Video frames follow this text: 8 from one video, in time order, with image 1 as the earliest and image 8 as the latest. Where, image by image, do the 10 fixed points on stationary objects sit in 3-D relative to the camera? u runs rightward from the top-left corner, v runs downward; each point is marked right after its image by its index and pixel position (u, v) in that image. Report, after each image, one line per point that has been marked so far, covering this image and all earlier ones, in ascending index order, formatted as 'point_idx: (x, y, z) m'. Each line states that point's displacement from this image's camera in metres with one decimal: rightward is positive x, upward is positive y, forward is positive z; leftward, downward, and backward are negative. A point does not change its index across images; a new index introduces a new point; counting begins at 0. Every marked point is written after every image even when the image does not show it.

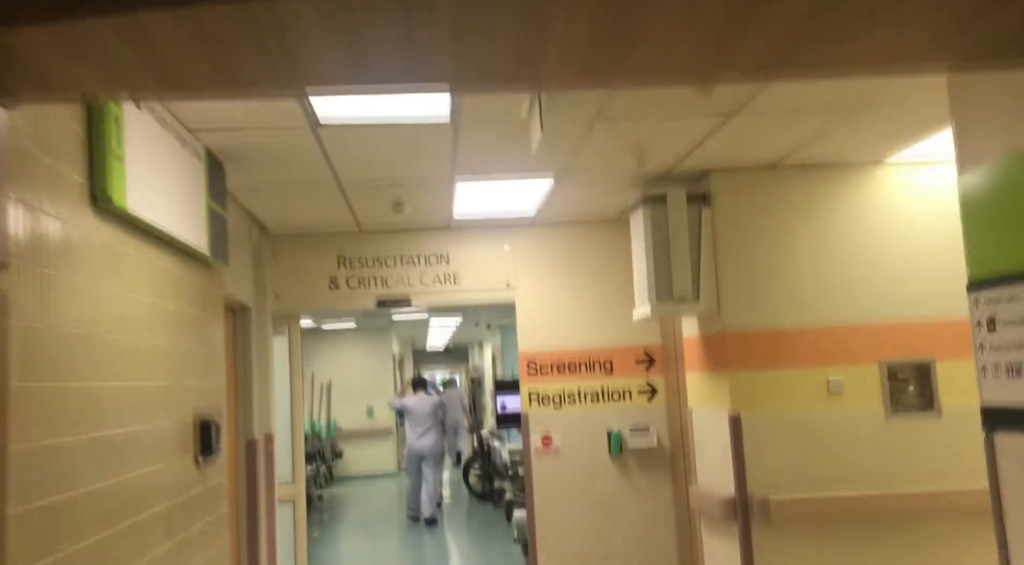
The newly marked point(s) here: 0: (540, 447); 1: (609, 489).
0: (+0.2, -1.1, +6.1) m
1: (+0.7, -1.4, +6.1) m
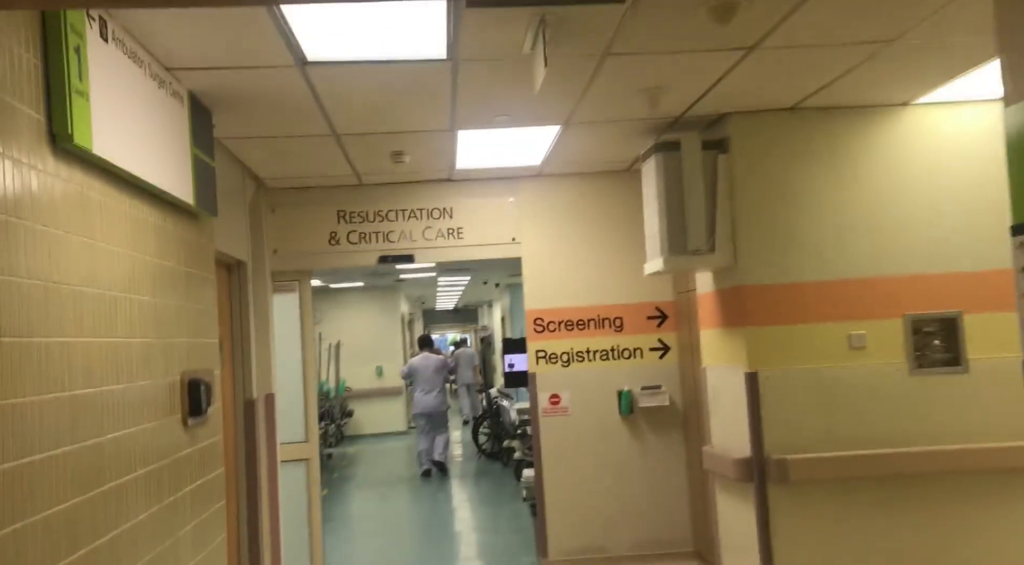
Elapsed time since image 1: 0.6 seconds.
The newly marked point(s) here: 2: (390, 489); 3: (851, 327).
0: (+0.2, -0.8, +5.9) m
1: (+0.7, -1.1, +5.9) m
2: (-1.3, -2.2, +9.5) m
3: (+1.7, -0.2, +4.6) m
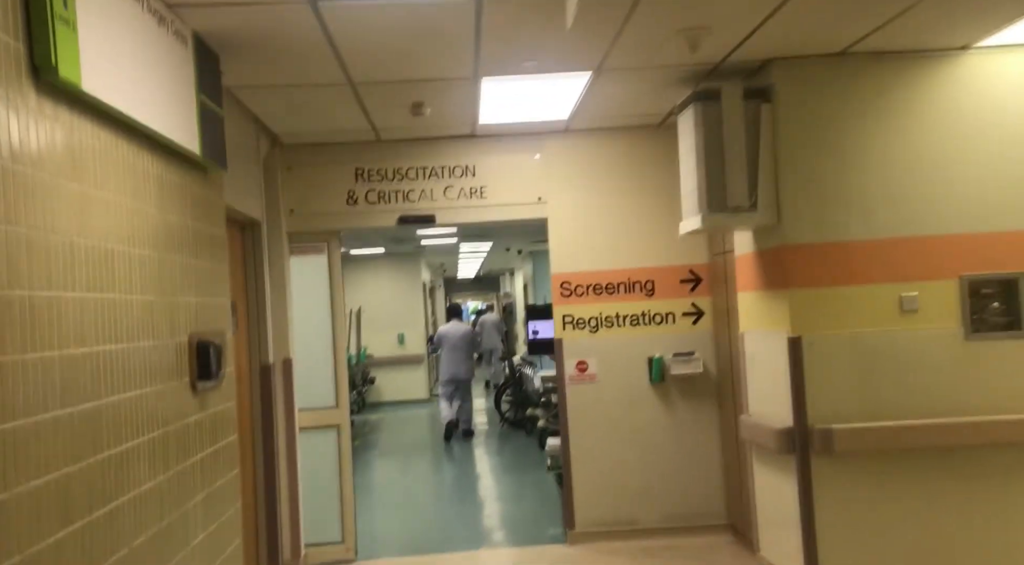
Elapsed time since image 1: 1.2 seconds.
0: (+0.4, -0.6, +5.7) m
1: (+0.9, -0.9, +5.7) m
2: (-1.0, -1.8, +9.3) m
3: (+1.9, 0.0, +4.3) m
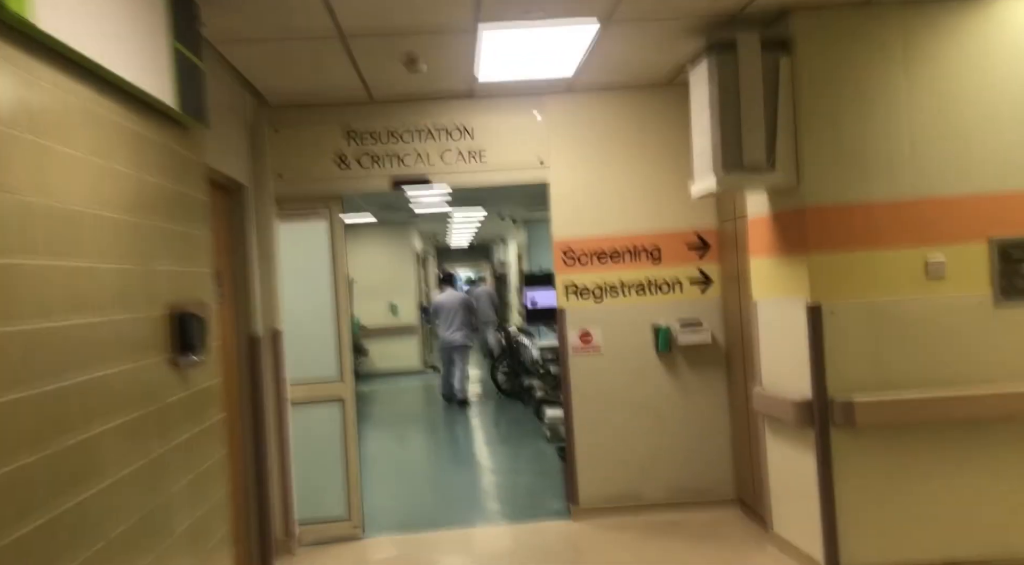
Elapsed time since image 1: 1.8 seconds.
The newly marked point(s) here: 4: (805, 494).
0: (+0.4, -0.4, +5.4) m
1: (+0.9, -0.7, +5.5) m
2: (-1.1, -1.5, +9.1) m
3: (+1.9, +0.1, +4.0) m
4: (+1.4, -1.0, +4.3) m
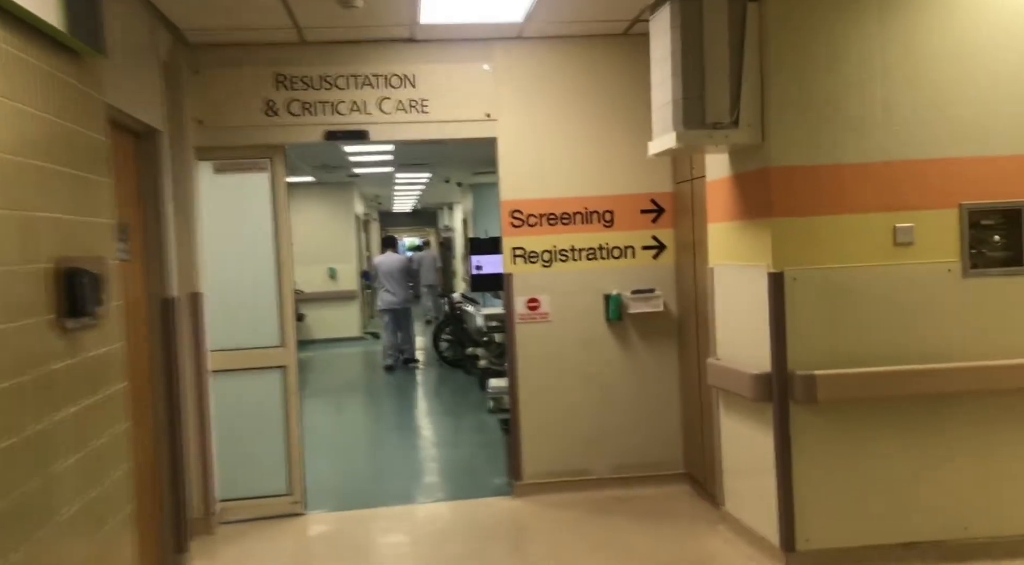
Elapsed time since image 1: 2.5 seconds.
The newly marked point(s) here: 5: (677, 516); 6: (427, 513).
0: (+0.1, -0.2, +5.1) m
1: (+0.5, -0.5, +5.2) m
2: (-1.7, -1.1, +8.7) m
3: (+1.6, +0.3, +3.8) m
4: (+1.1, -0.9, +4.0) m
5: (+0.9, -1.3, +4.7) m
6: (-0.5, -1.3, +5.1) m
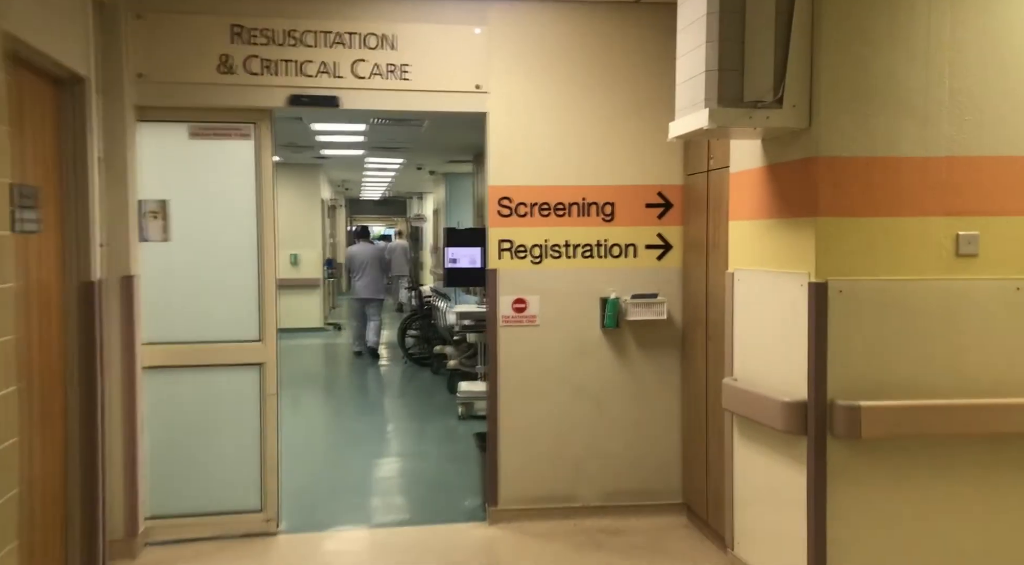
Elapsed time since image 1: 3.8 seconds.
0: (0.0, -0.2, +4.5) m
1: (+0.4, -0.5, +4.6) m
2: (-1.9, -1.0, +8.0) m
3: (+1.6, +0.2, +3.2) m
4: (+1.1, -0.9, +3.4) m
5: (+0.8, -1.3, +4.1) m
6: (-0.6, -1.3, +4.4) m
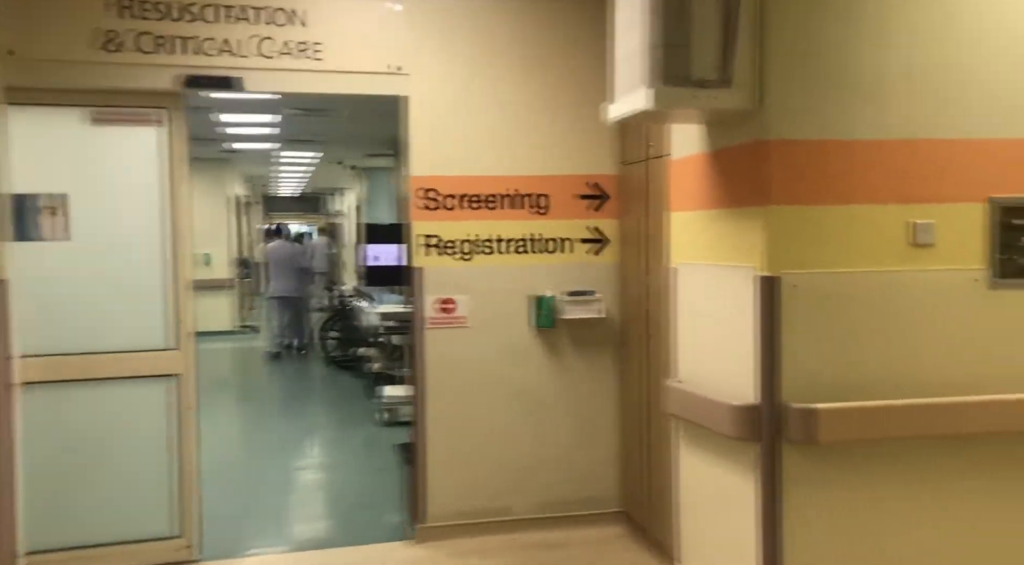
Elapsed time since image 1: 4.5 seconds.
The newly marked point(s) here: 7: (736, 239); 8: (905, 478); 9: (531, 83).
0: (-0.4, -0.1, +4.1) m
1: (+0.1, -0.4, +4.3) m
2: (-2.5, -1.0, +7.5) m
3: (+1.4, +0.2, +3.0) m
4: (+0.8, -0.9, +3.2) m
5: (+0.5, -1.3, +3.9) m
6: (-0.9, -1.3, +4.0) m
7: (+0.8, +0.2, +3.1) m
8: (+1.4, -0.7, +3.1) m
9: (+0.1, +1.0, +4.2) m
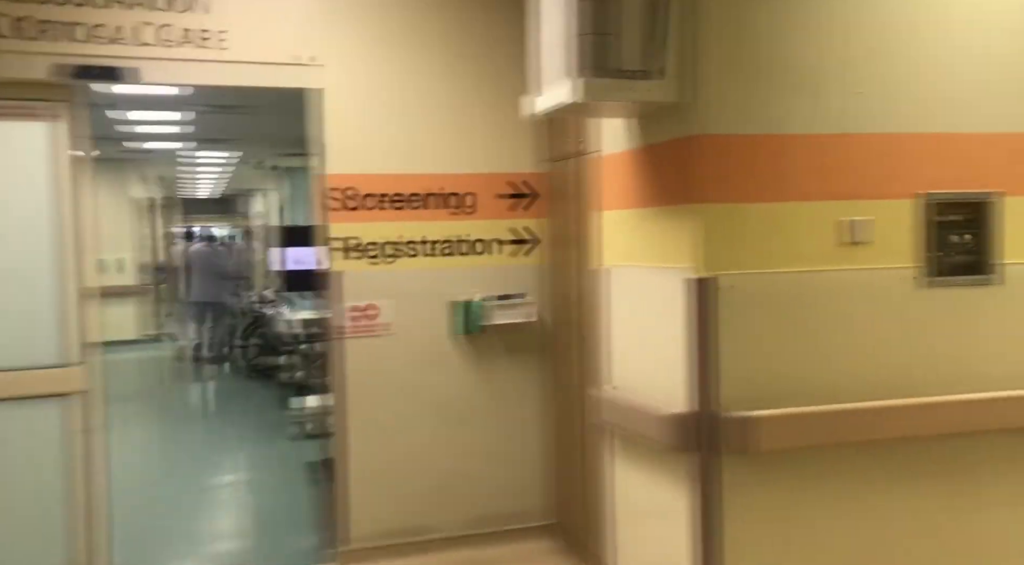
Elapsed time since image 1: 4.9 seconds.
0: (-0.7, -0.2, +3.9) m
1: (-0.3, -0.5, +4.0) m
2: (-3.2, -1.1, +7.1) m
3: (+1.1, +0.2, +2.9) m
4: (+0.5, -0.9, +3.0) m
5: (+0.1, -1.3, +3.7) m
6: (-1.3, -1.3, +3.7) m
7: (+0.5, +0.1, +2.9) m
8: (+1.1, -0.7, +3.0) m
9: (-0.3, +0.9, +4.0) m
